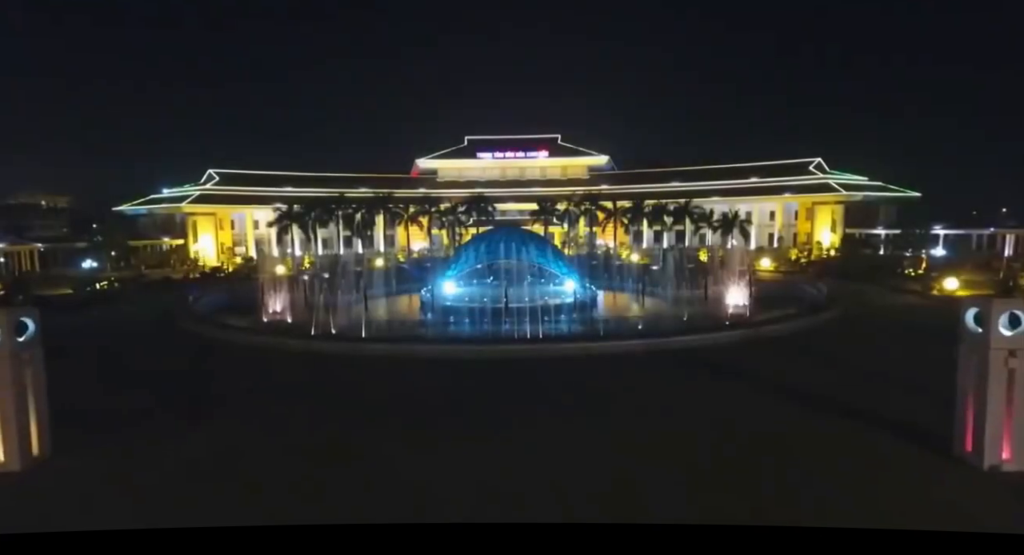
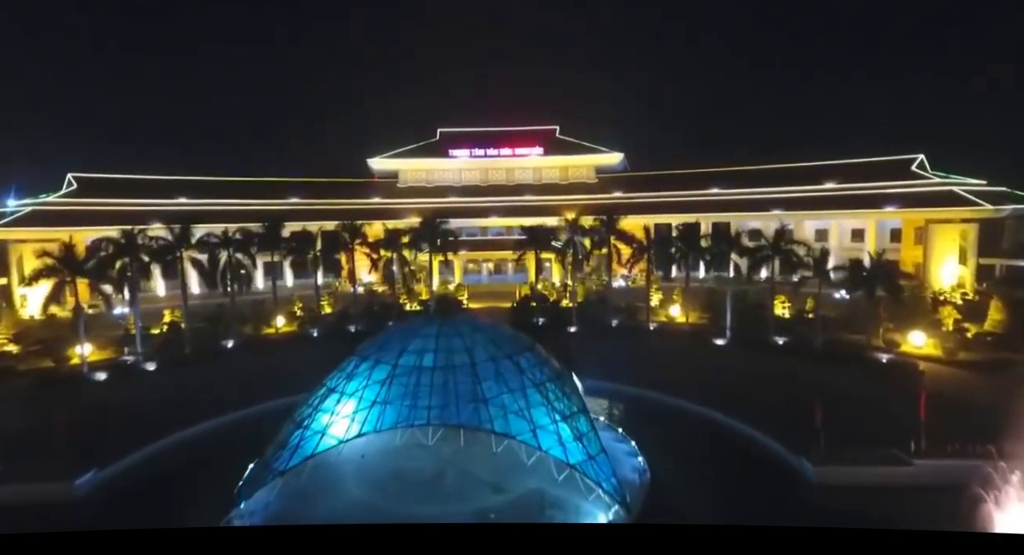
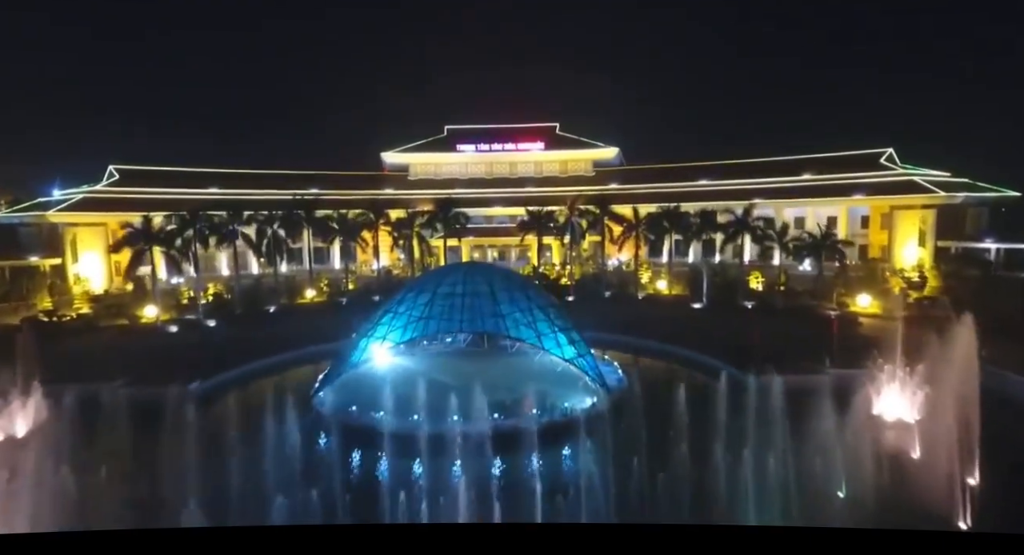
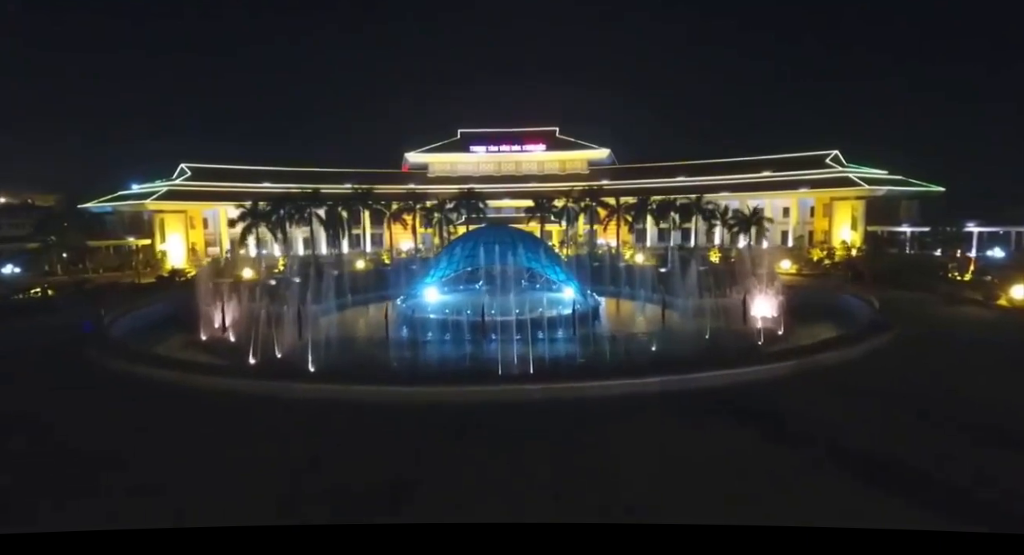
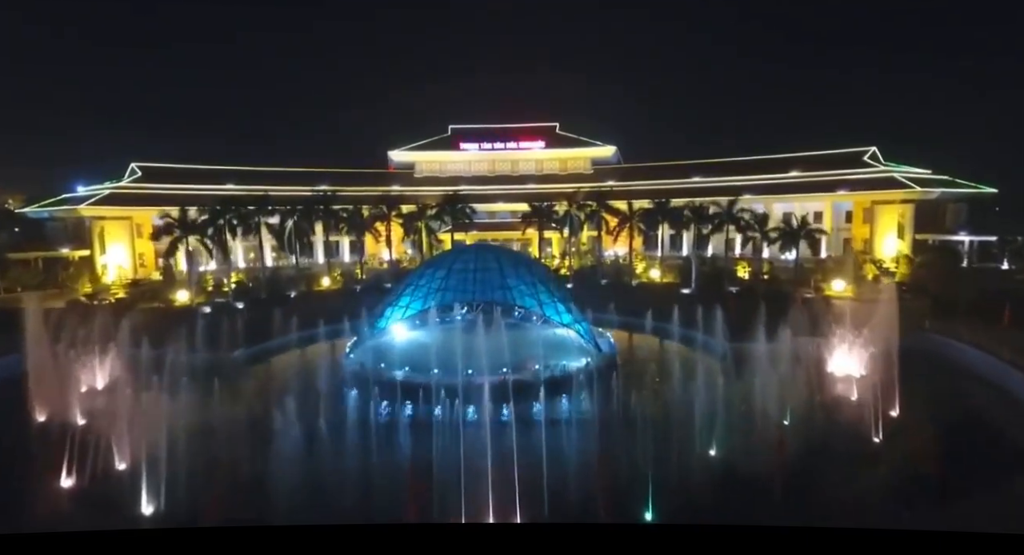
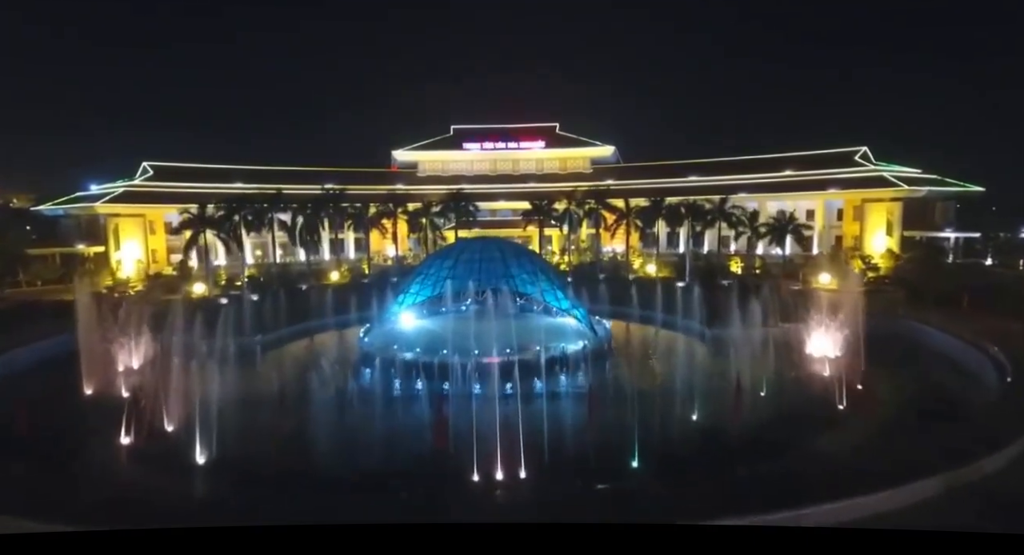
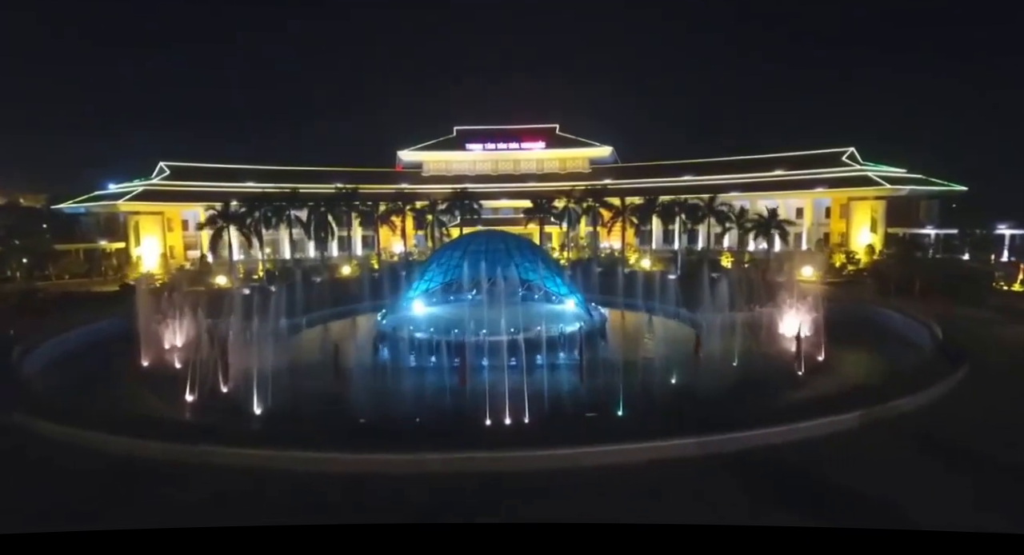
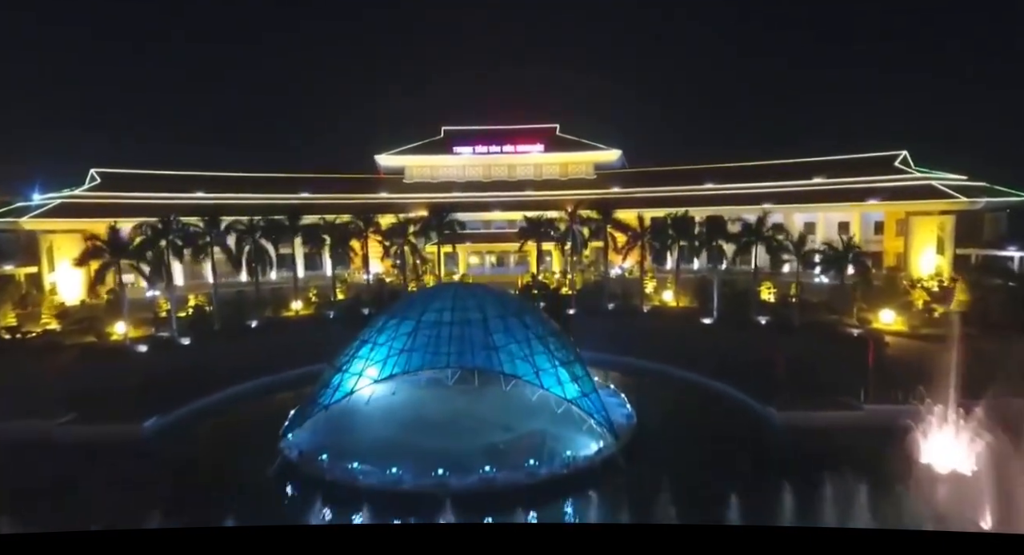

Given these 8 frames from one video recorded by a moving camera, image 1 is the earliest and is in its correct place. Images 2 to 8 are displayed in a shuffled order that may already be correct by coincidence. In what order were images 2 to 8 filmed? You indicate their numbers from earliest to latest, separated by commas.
4, 7, 6, 5, 3, 8, 2
